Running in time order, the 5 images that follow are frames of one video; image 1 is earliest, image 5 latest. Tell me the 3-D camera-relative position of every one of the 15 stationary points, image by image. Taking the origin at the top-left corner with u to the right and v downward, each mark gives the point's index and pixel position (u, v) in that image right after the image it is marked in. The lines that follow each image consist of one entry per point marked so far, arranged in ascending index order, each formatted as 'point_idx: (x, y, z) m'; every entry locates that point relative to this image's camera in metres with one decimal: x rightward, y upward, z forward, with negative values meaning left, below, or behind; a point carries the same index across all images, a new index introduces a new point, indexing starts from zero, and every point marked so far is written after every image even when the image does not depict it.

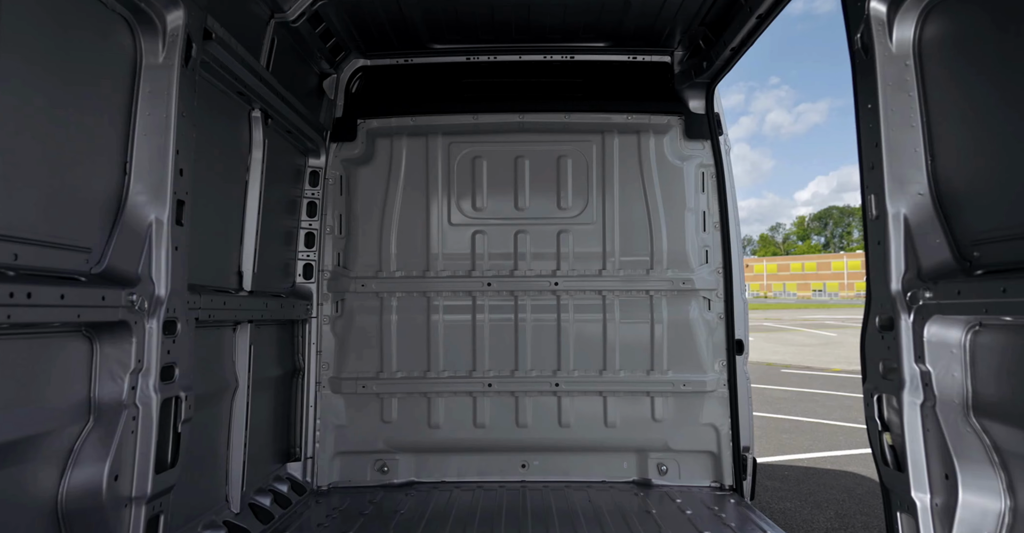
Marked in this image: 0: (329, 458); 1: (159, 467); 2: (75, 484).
0: (-1.2, -1.2, +3.4) m
1: (-1.3, -0.7, +1.9) m
2: (-1.4, -0.7, +1.7) m
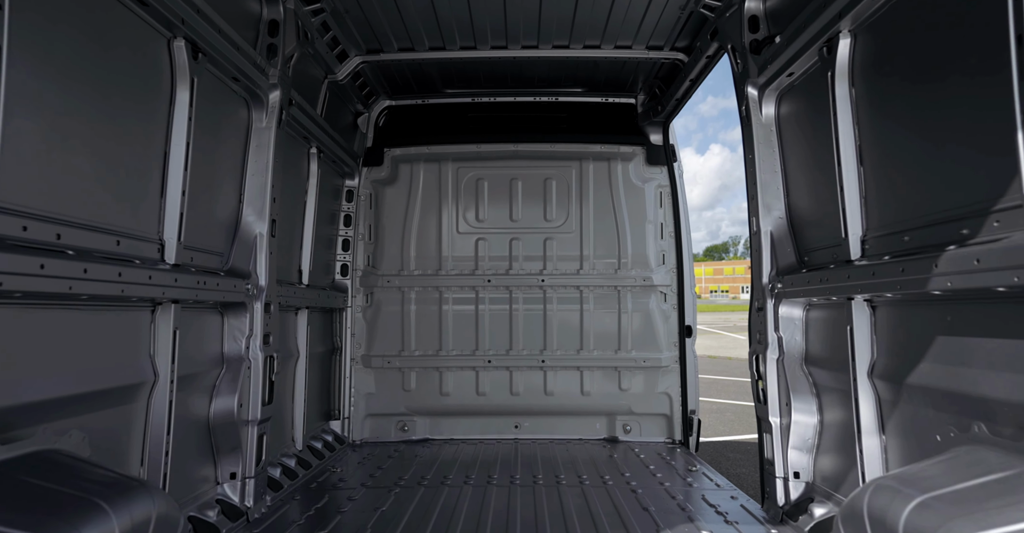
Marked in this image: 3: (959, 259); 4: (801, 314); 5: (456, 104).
0: (-1.2, -1.2, +4.2) m
1: (-1.3, -0.7, +2.7) m
2: (-1.4, -0.7, +2.5) m
3: (+1.3, 0.0, +1.5) m
4: (+1.4, -0.2, +2.5) m
5: (-0.5, +1.3, +4.3) m
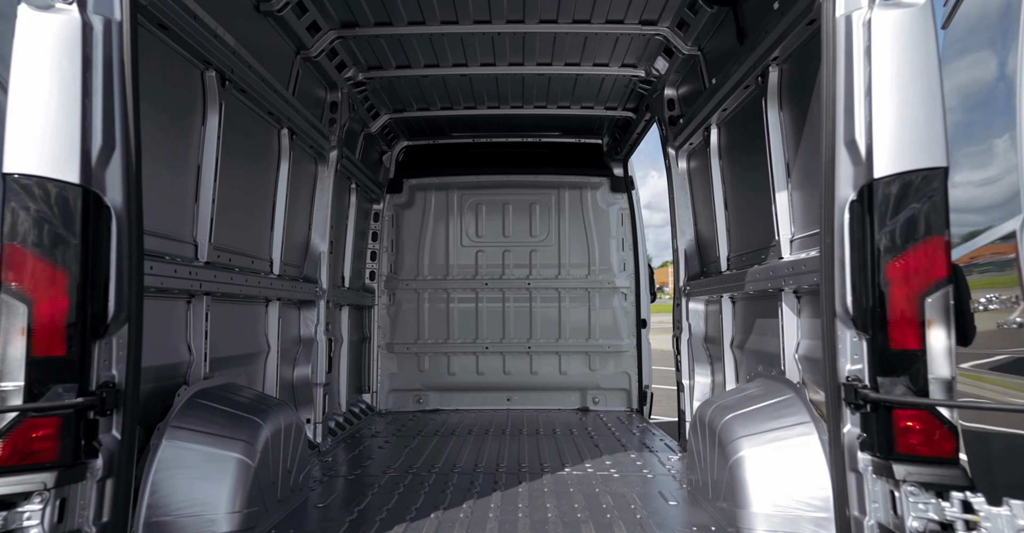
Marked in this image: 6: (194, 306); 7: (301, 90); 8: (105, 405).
0: (-1.3, -1.3, +5.3) m
1: (-1.4, -0.8, +3.8) m
2: (-1.5, -0.8, +3.6) m
3: (+1.2, 0.0, +2.6) m
4: (+1.3, -0.3, +3.6) m
5: (-0.5, +1.3, +5.4) m
6: (-1.5, -0.2, +2.4) m
7: (-1.4, +1.1, +3.4) m
8: (-1.2, -0.4, +1.5) m
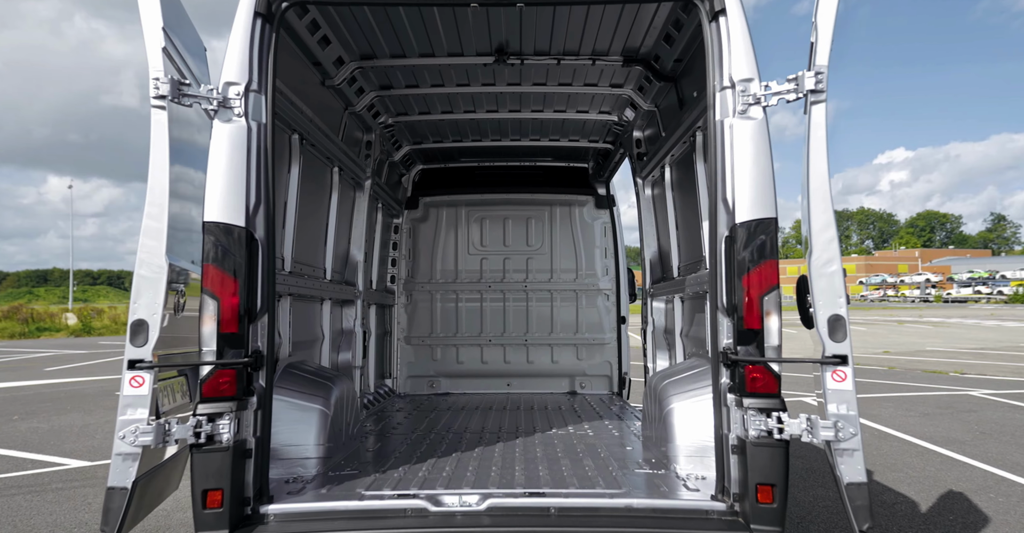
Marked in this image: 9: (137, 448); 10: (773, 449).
0: (-1.3, -1.4, +6.2) m
1: (-1.4, -0.8, +4.7) m
2: (-1.5, -0.8, +4.5) m
3: (+1.2, -0.1, +3.5) m
4: (+1.3, -0.3, +4.5) m
5: (-0.5, +1.2, +6.3) m
6: (-1.5, -0.2, +3.3) m
7: (-1.4, +1.1, +4.3) m
8: (-1.2, -0.5, +2.4) m
9: (-1.5, -0.7, +2.1) m
10: (+1.1, -0.8, +2.3) m
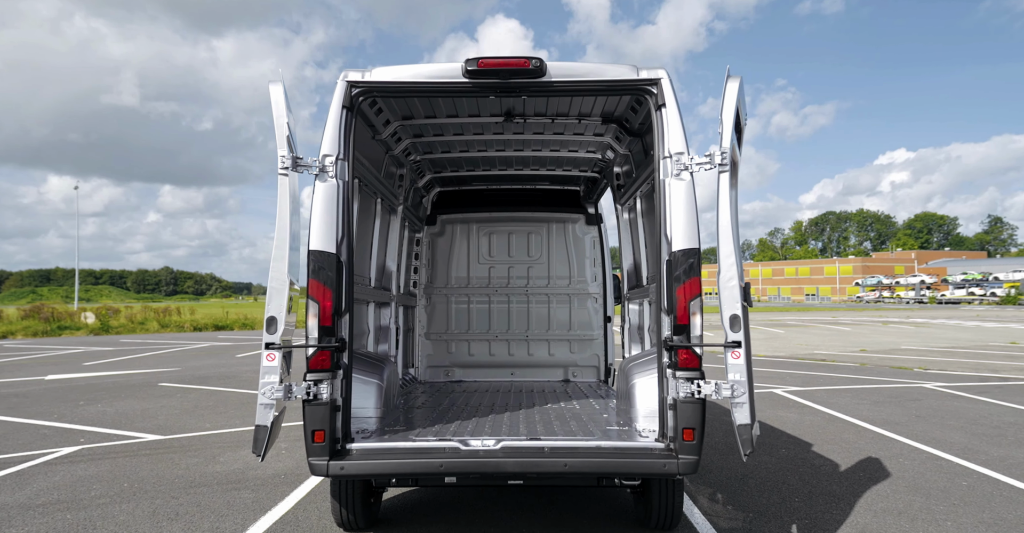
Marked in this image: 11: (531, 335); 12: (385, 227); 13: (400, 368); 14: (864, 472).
0: (-1.3, -1.5, +7.3) m
1: (-1.3, -0.9, +5.8) m
2: (-1.5, -0.9, +5.7) m
3: (+1.3, -0.2, +4.6) m
4: (+1.4, -0.4, +5.6) m
5: (-0.5, +1.1, +7.4) m
6: (-1.4, -0.3, +4.4) m
7: (-1.3, +1.0, +5.4) m
8: (-1.1, -0.5, +3.5) m
9: (-1.5, -0.8, +3.2) m
10: (+1.2, -0.9, +3.4) m
11: (+0.3, -1.0, +7.3) m
12: (-1.4, +0.4, +5.8) m
13: (-1.4, -1.3, +6.7) m
14: (+3.5, -2.1, +5.2) m
